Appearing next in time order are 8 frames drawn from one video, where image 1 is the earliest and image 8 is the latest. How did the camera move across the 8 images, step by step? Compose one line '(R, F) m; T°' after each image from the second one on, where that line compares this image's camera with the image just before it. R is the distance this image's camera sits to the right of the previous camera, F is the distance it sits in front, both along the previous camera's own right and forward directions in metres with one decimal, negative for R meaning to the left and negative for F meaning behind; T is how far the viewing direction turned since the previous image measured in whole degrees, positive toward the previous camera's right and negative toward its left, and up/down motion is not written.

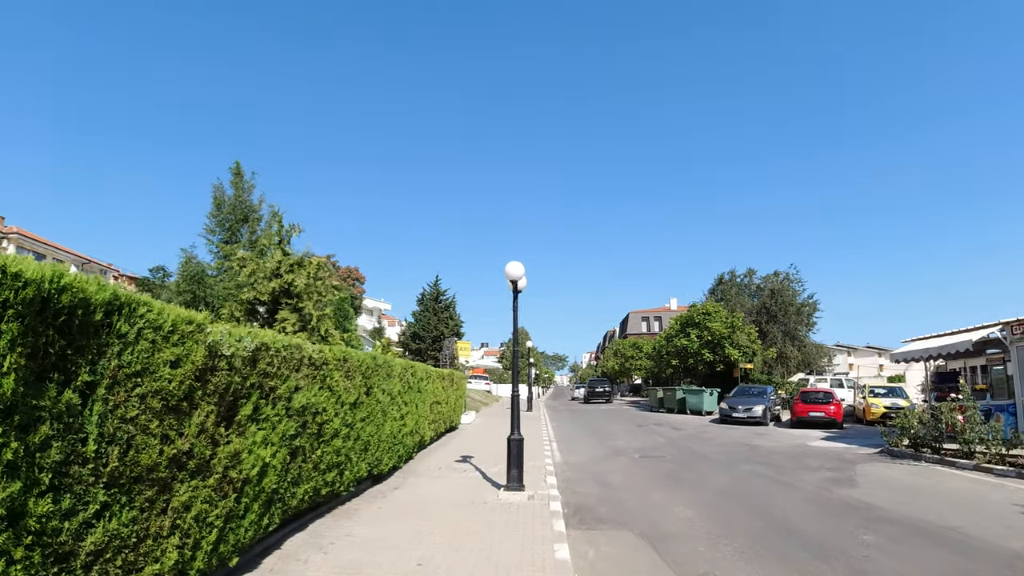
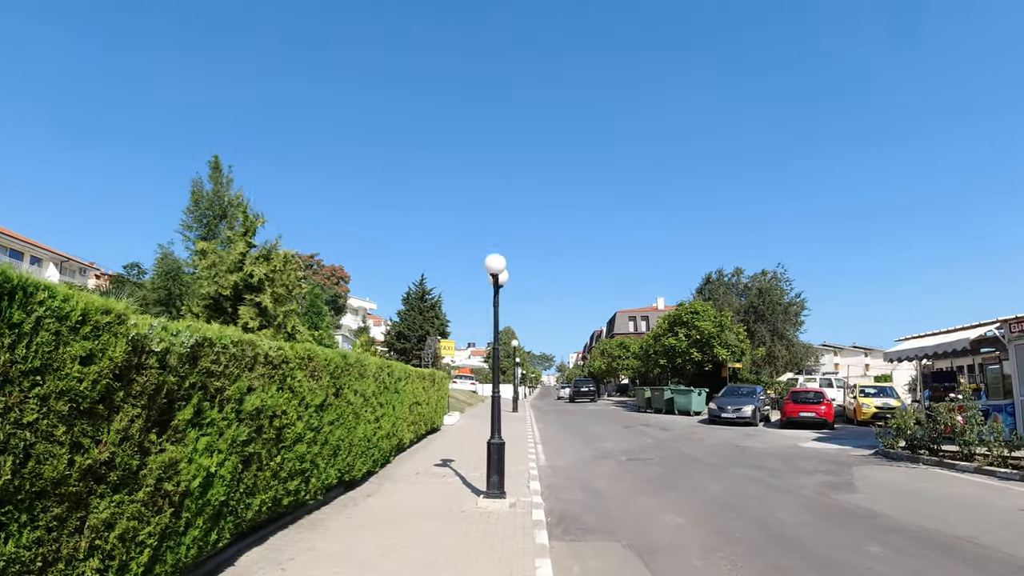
(+0.1, +0.7) m; +1°
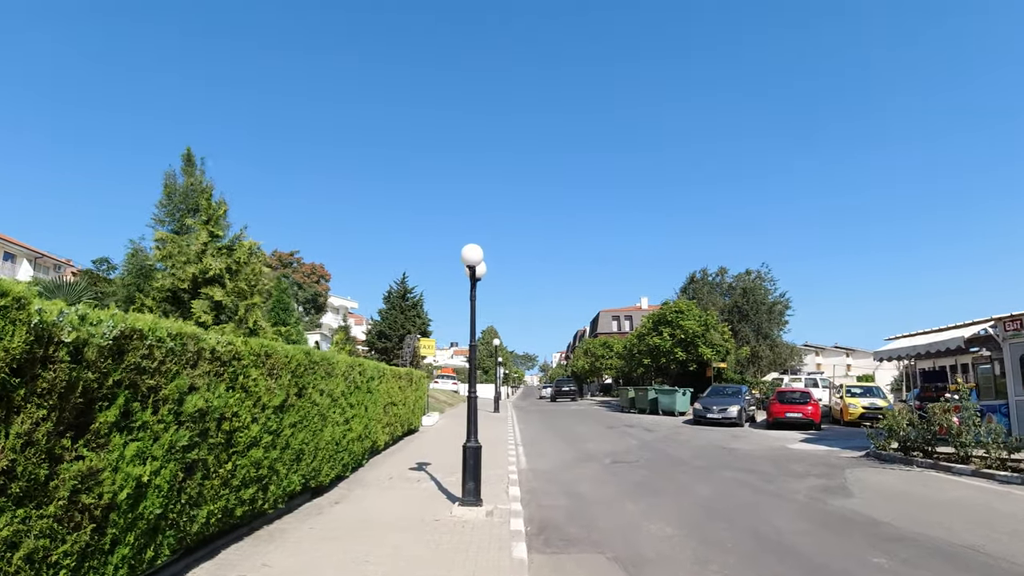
(+0.1, +0.7) m; +1°
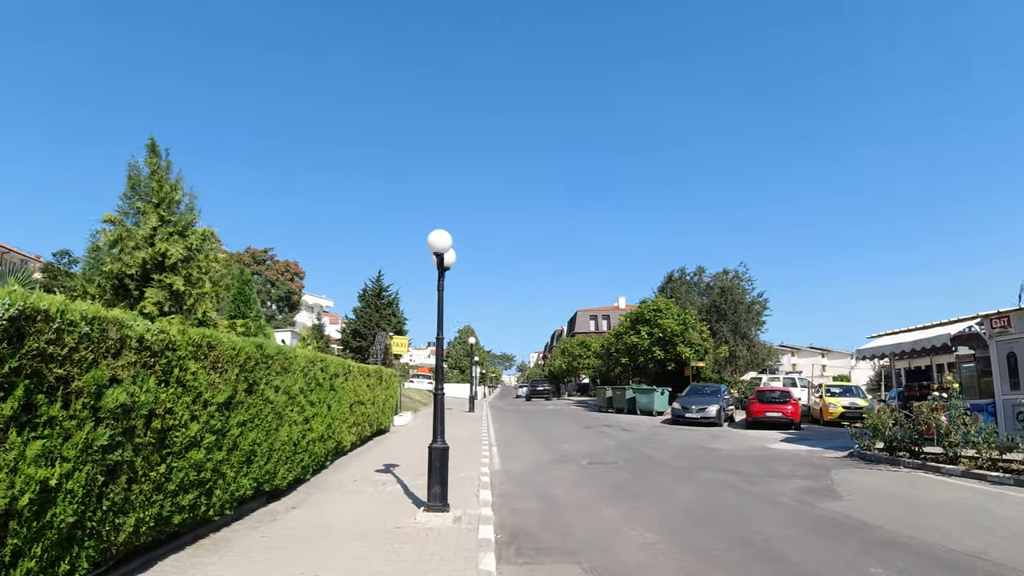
(+0.1, +0.6) m; +2°
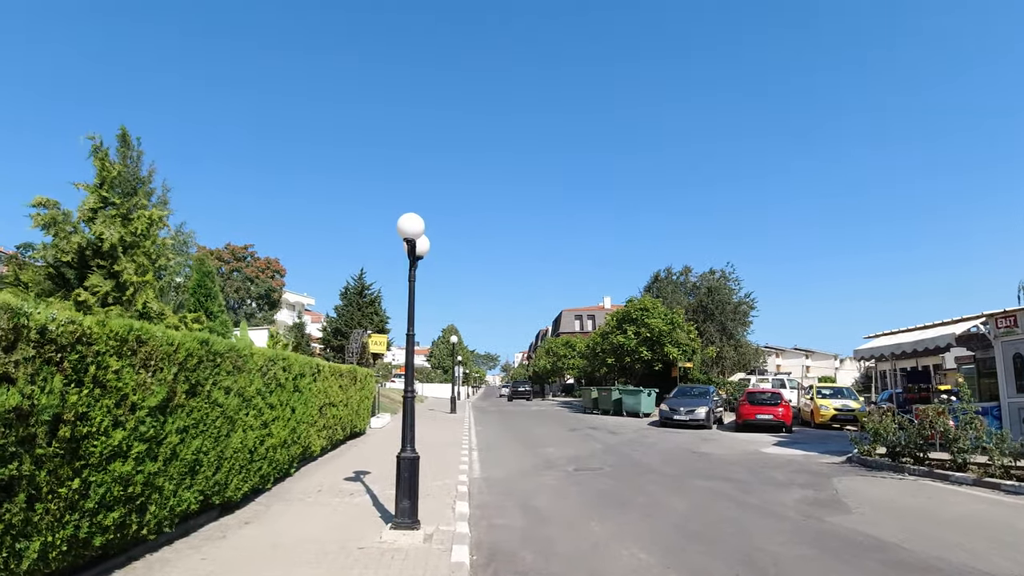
(+0.1, +0.9) m; +1°
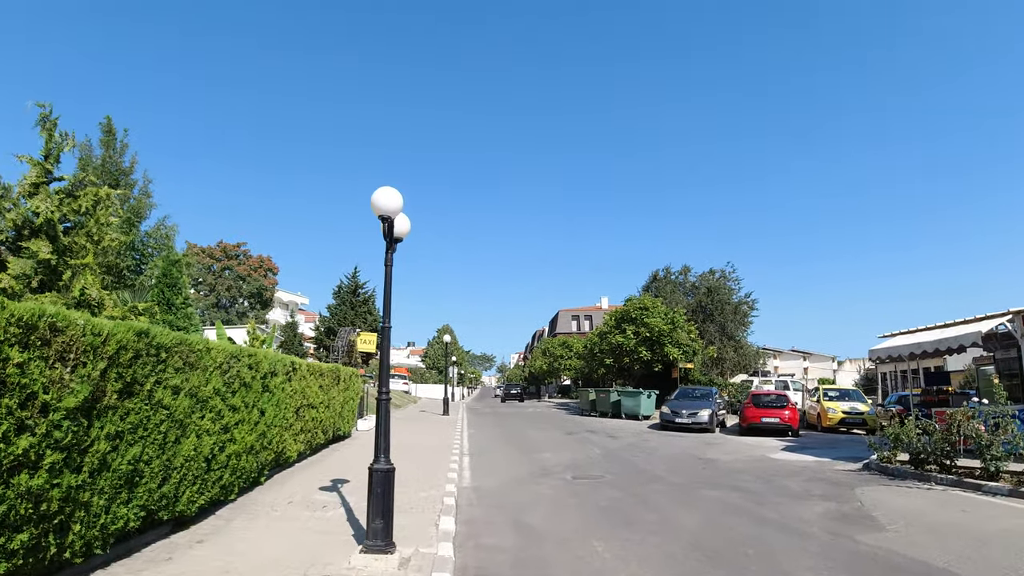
(+0.1, +1.0) m; 0°
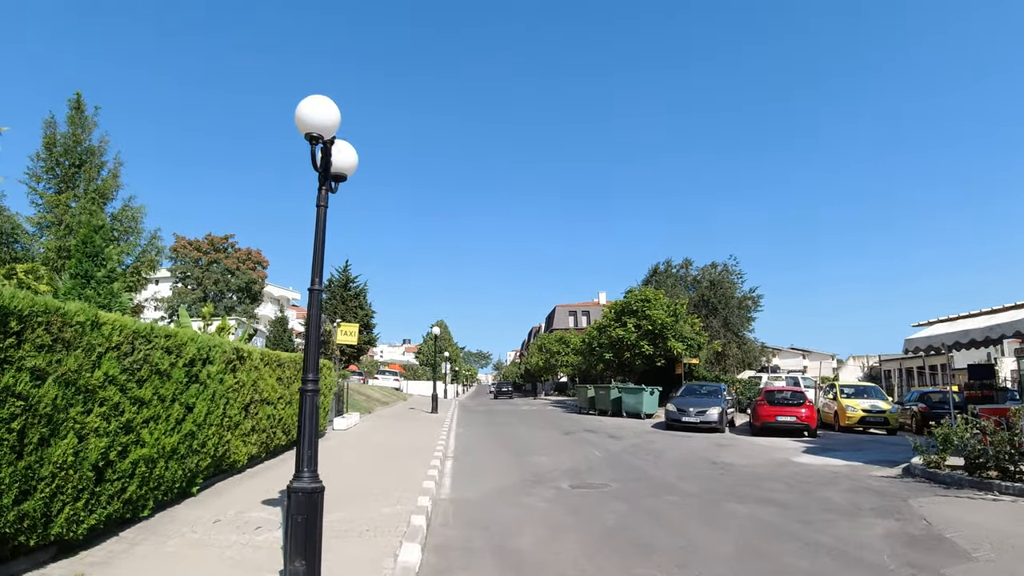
(+0.1, +1.8) m; 0°
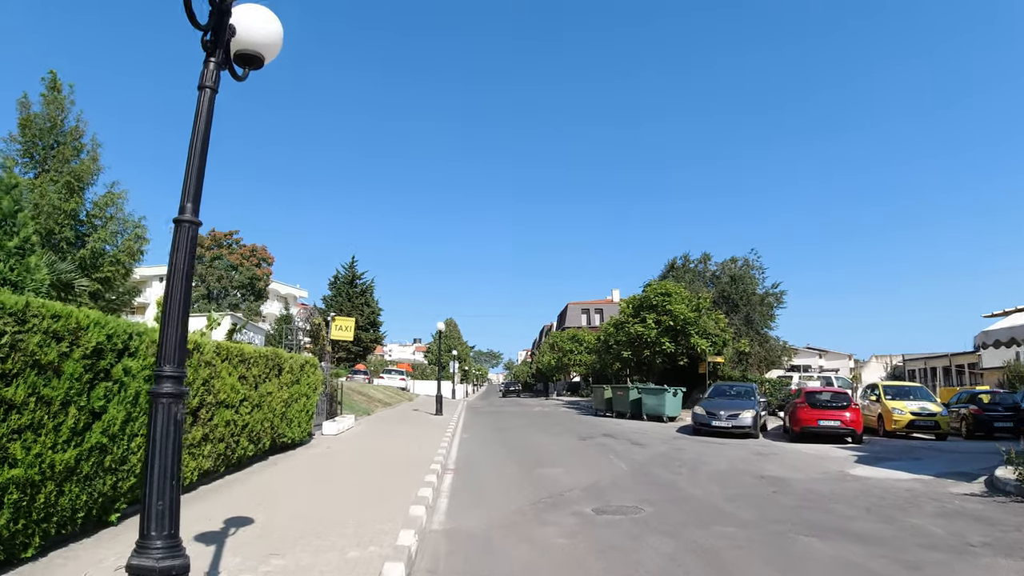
(0.0, +1.9) m; -1°
